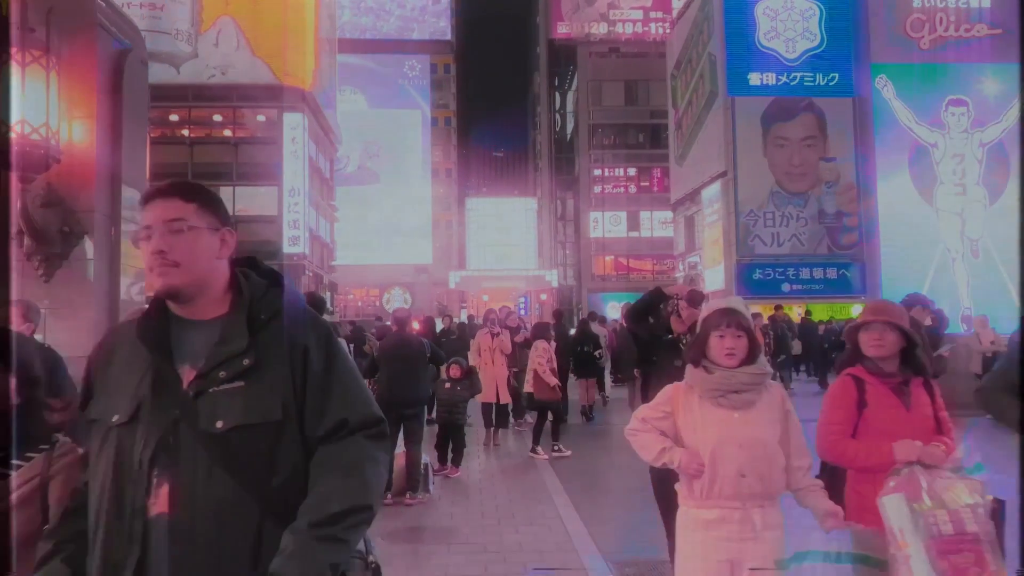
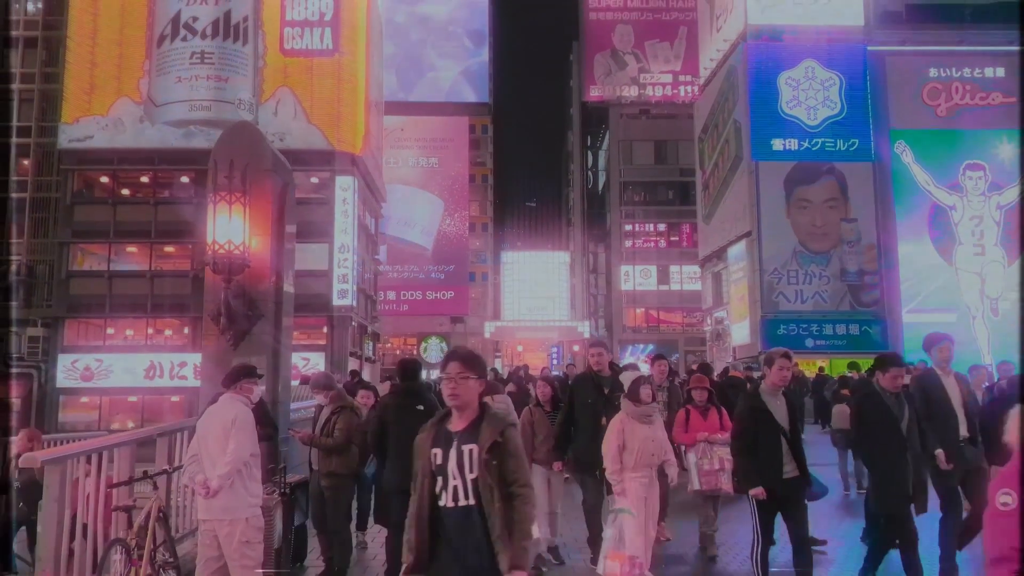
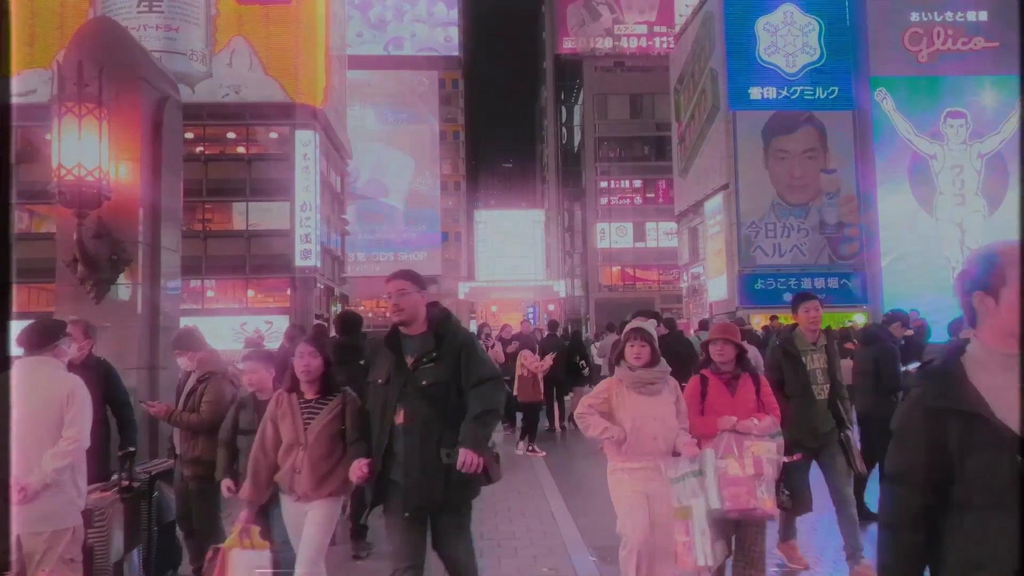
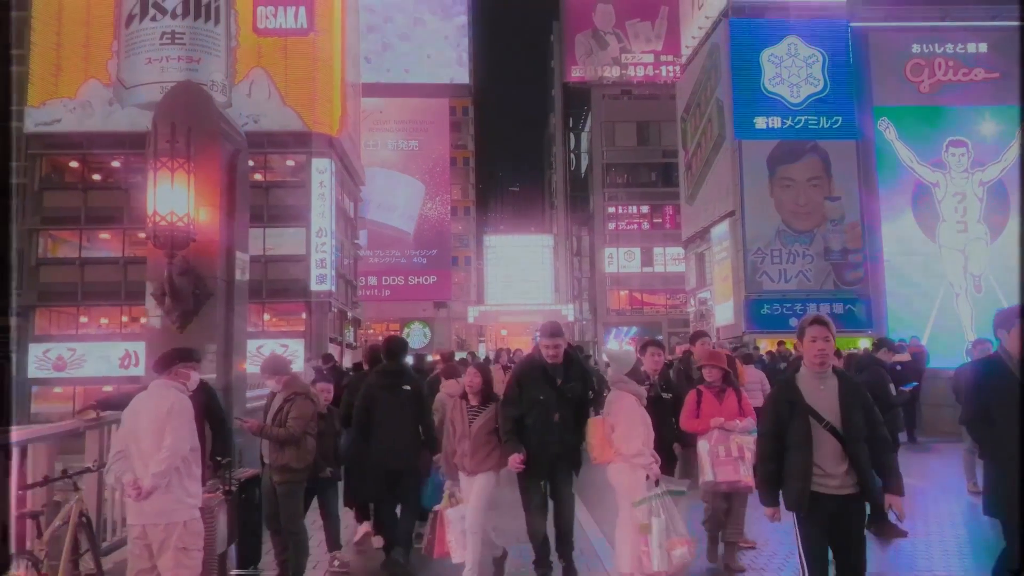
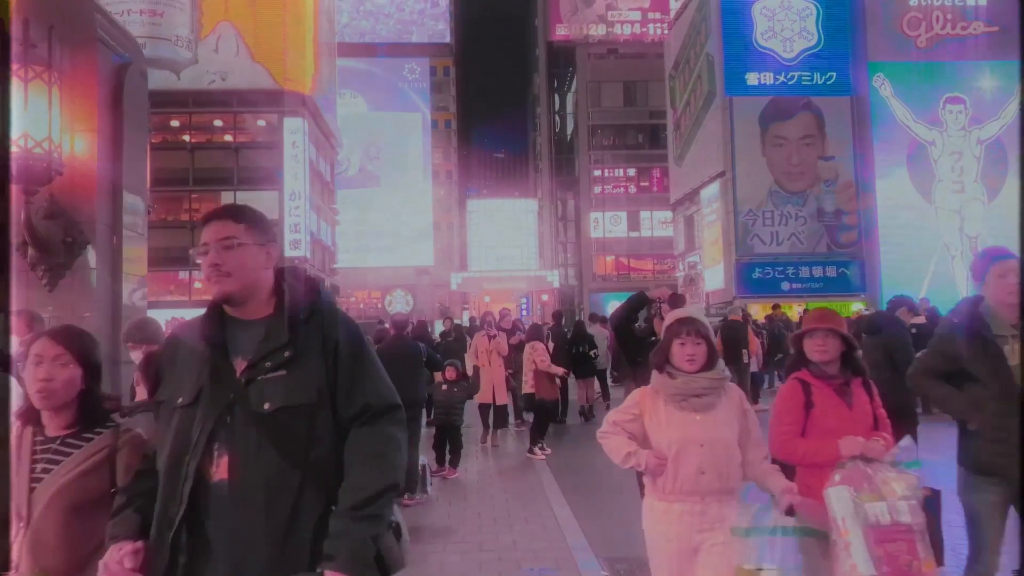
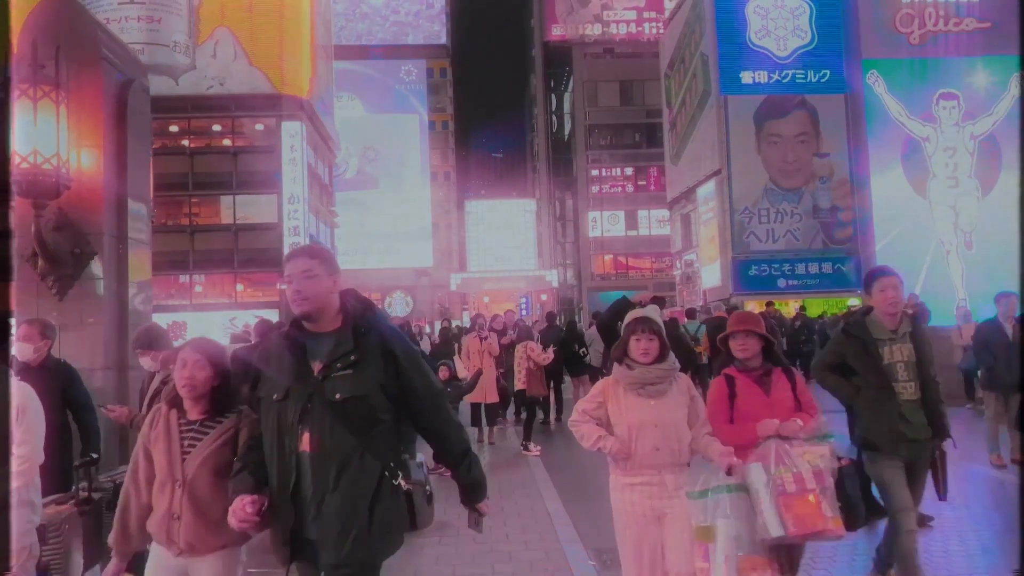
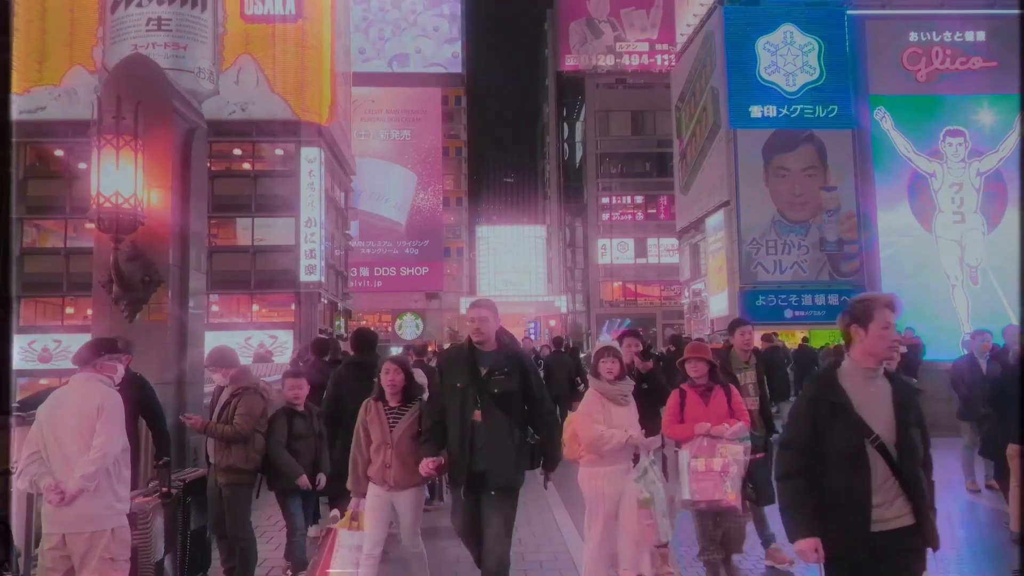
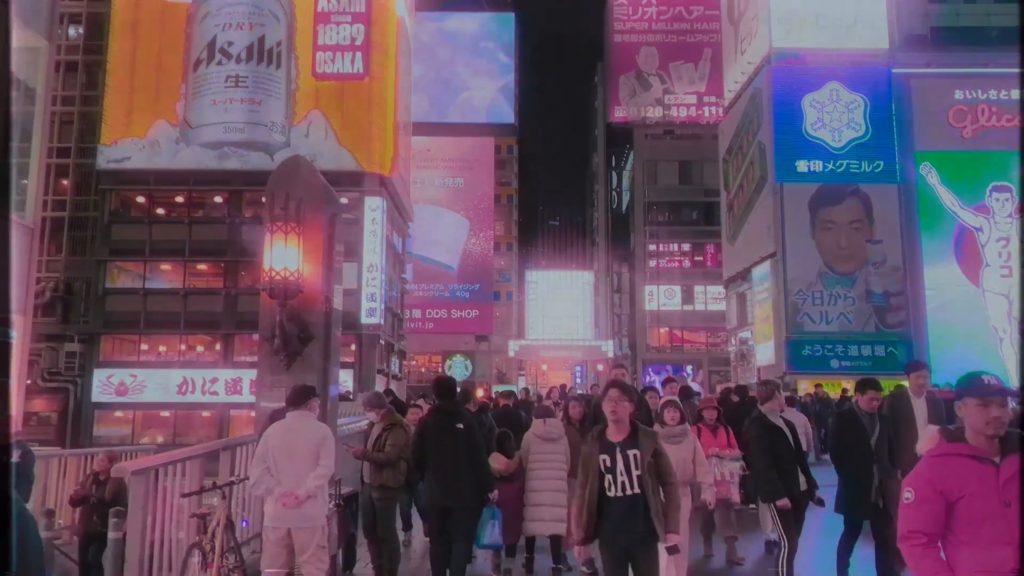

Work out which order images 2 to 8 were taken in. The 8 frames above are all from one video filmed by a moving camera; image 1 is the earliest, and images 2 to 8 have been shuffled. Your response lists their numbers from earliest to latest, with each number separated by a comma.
5, 6, 3, 7, 4, 2, 8
